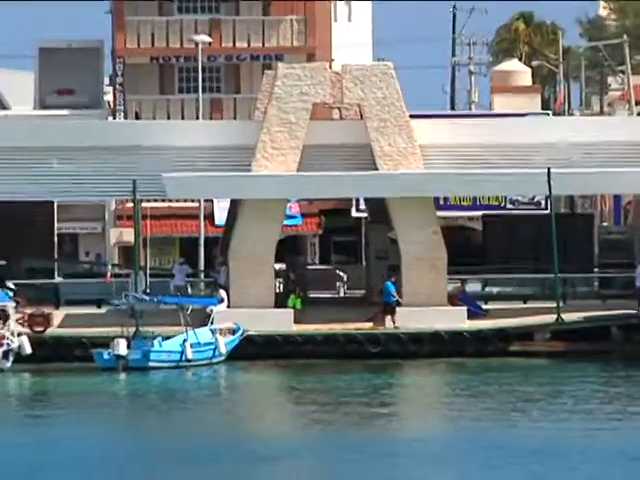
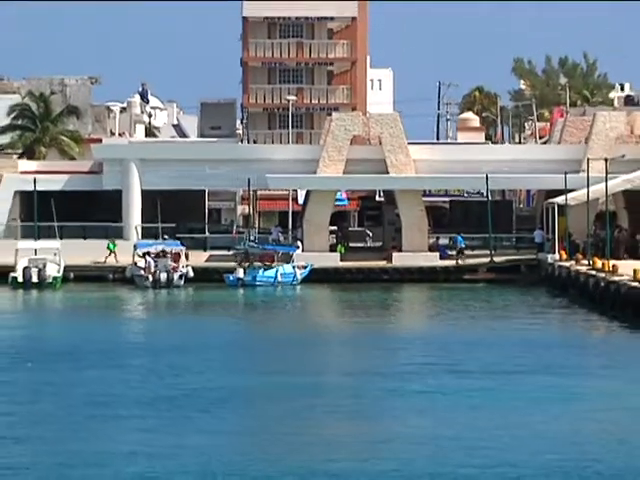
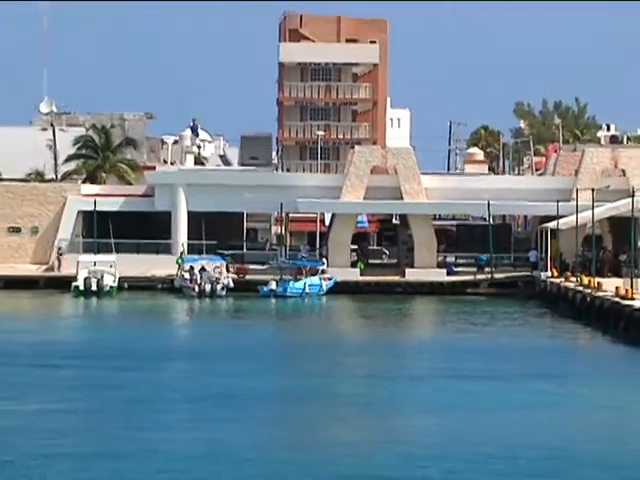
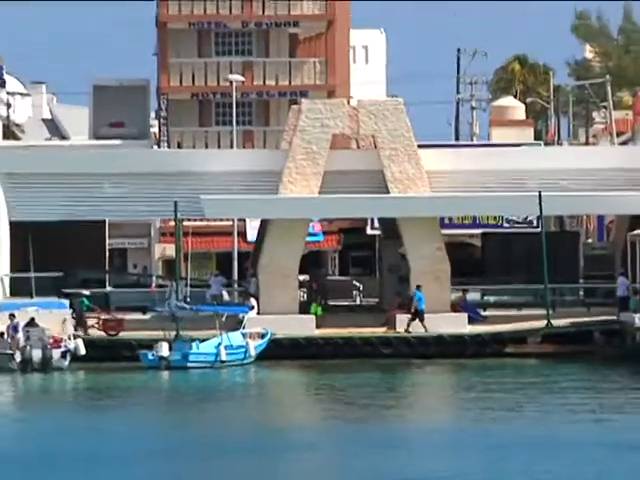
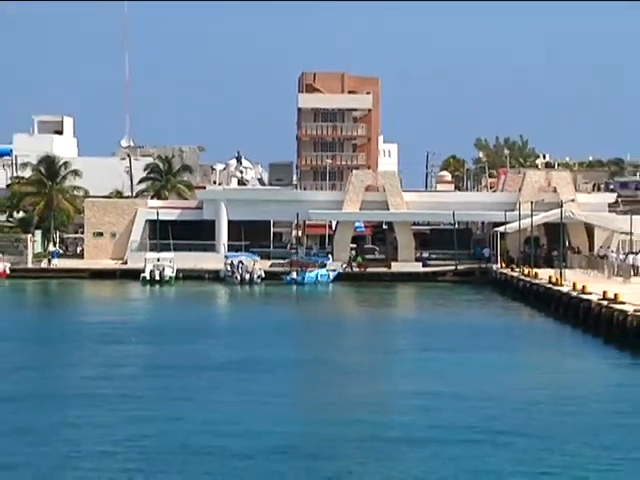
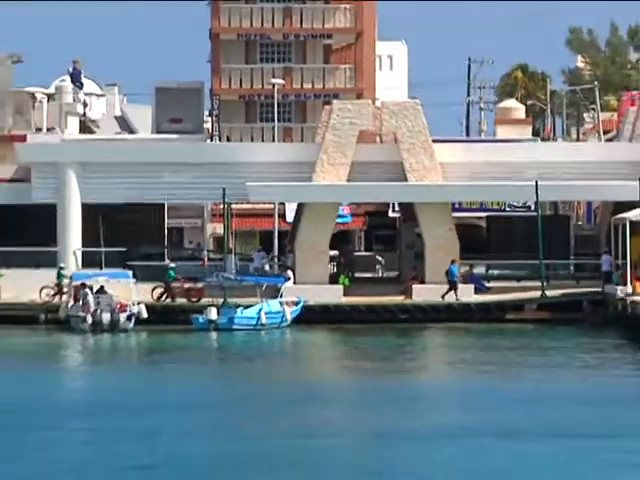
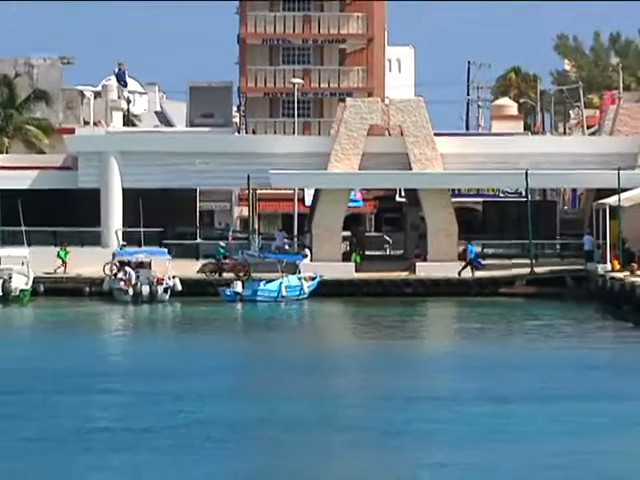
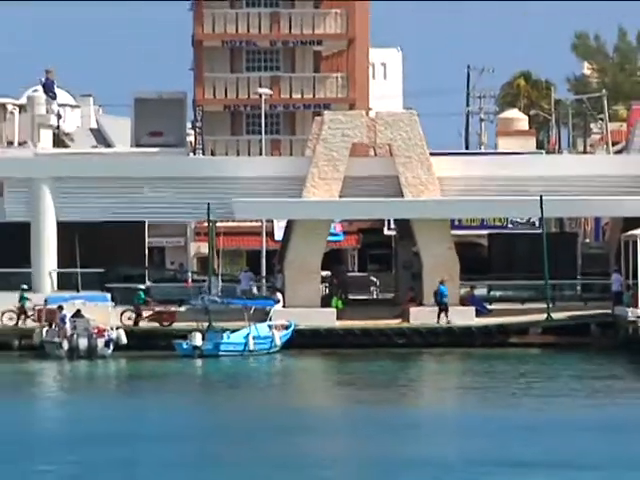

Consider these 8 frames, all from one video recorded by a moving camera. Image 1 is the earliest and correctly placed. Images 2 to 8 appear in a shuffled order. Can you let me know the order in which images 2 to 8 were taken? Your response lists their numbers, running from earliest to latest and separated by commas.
4, 8, 6, 7, 2, 3, 5
